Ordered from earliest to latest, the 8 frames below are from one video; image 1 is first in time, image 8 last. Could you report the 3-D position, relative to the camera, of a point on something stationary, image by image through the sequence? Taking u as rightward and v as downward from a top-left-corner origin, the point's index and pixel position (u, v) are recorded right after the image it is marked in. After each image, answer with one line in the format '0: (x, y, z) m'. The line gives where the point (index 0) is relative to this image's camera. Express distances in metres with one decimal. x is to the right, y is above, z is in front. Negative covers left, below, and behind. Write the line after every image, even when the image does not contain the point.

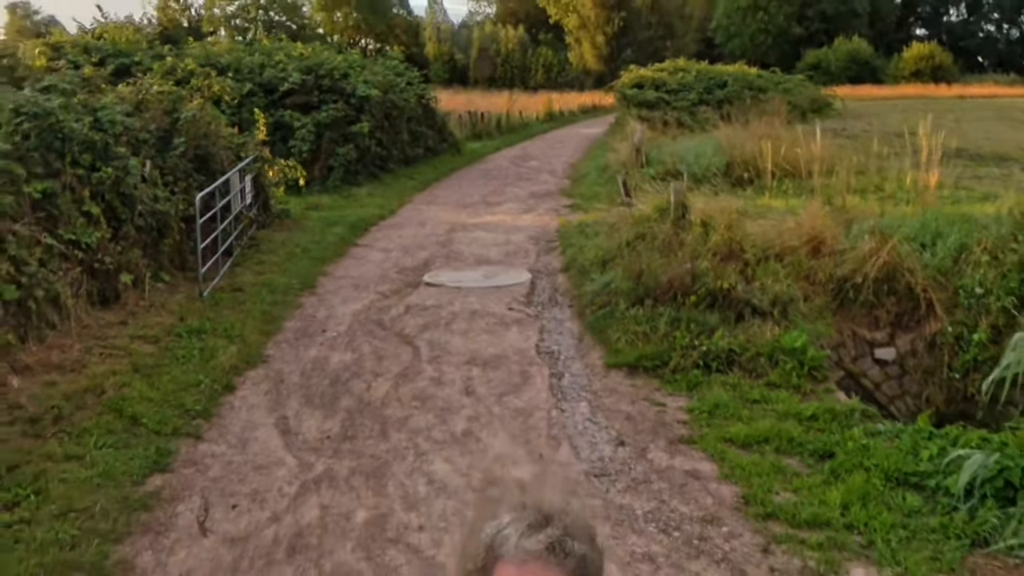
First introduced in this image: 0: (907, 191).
0: (+4.0, +1.0, +11.1) m
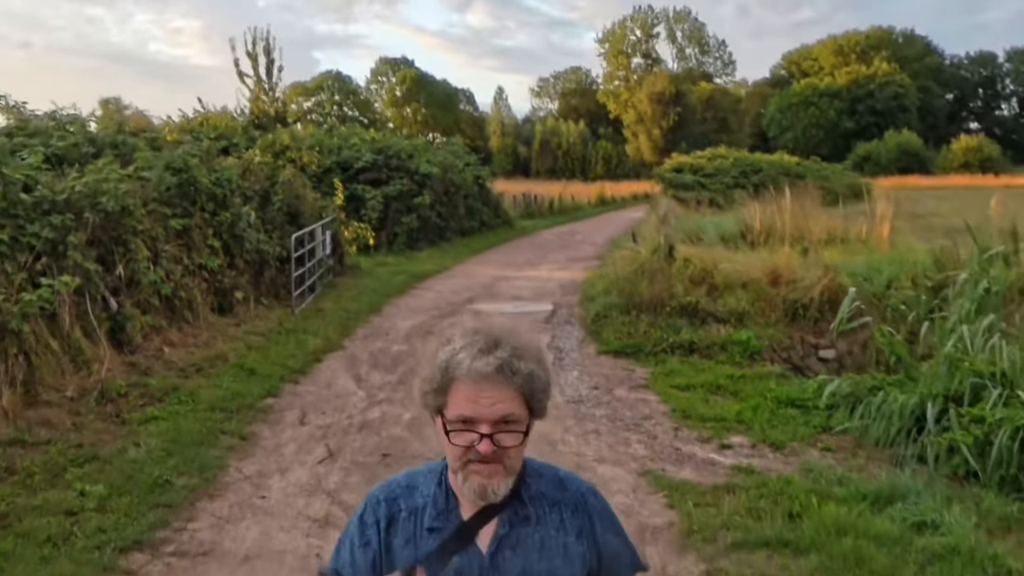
0: (+4.4, +0.6, +13.4) m
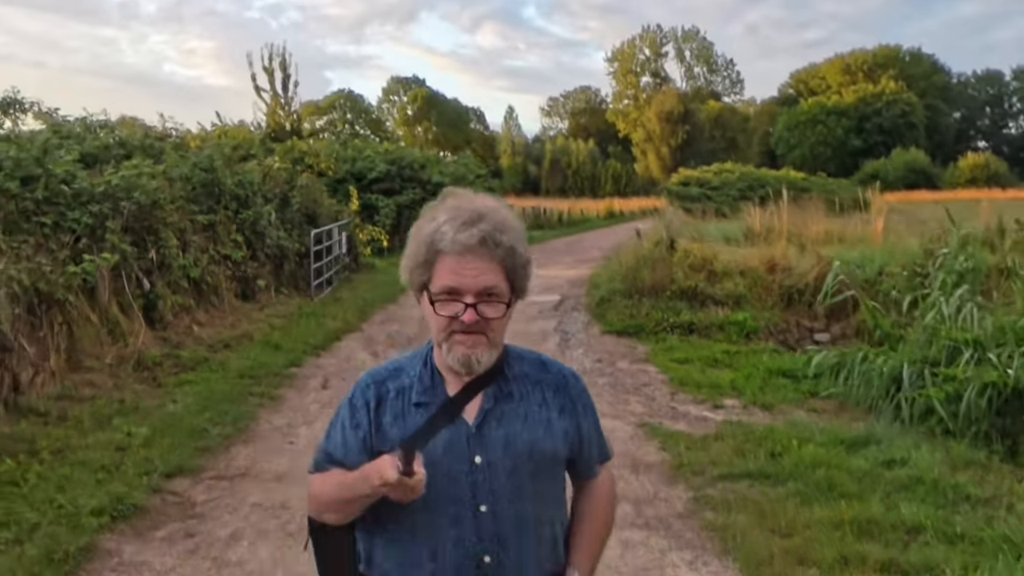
0: (+4.5, +0.7, +13.9) m
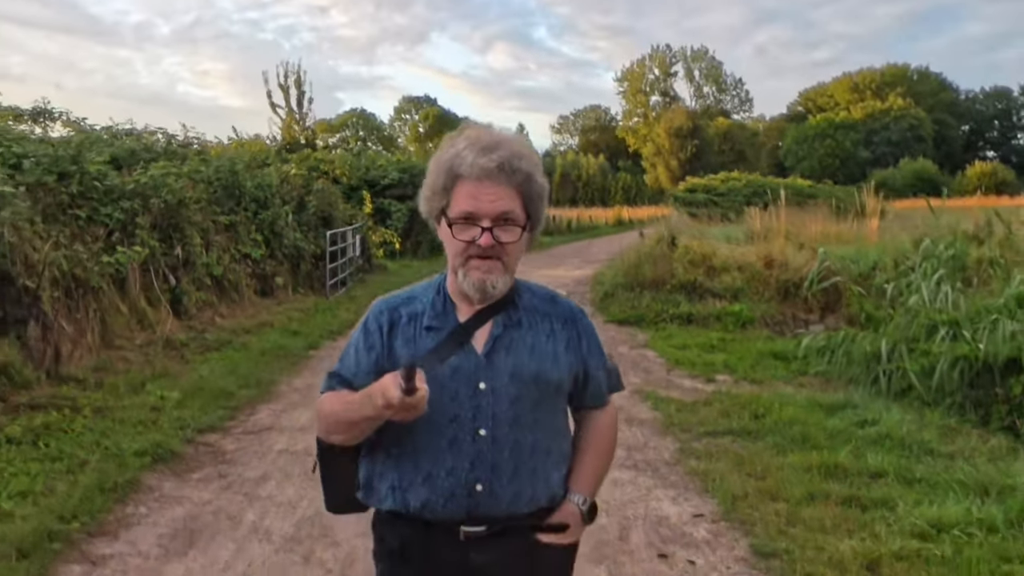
0: (+4.6, +0.7, +14.4) m
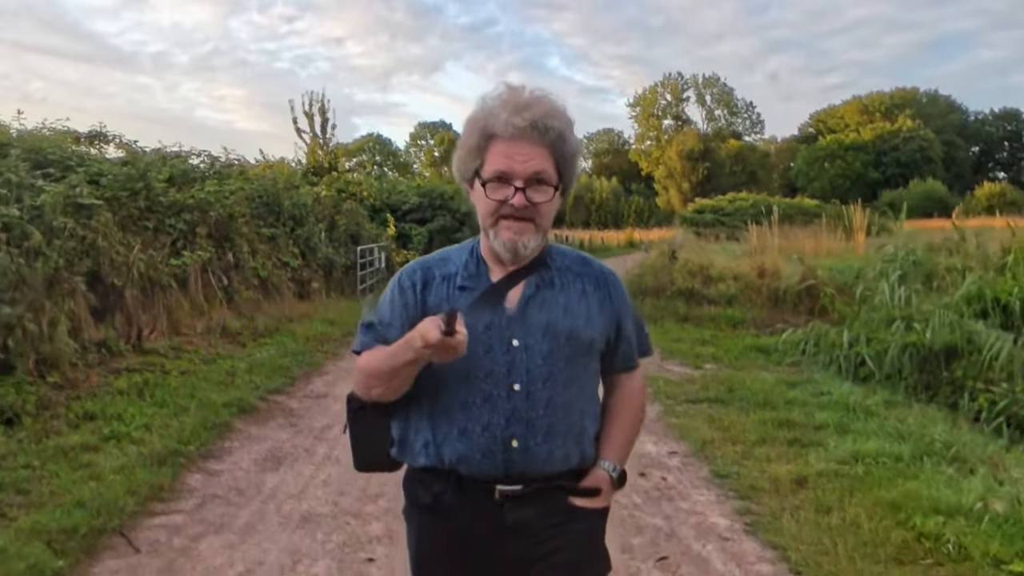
0: (+4.8, +0.6, +15.5) m
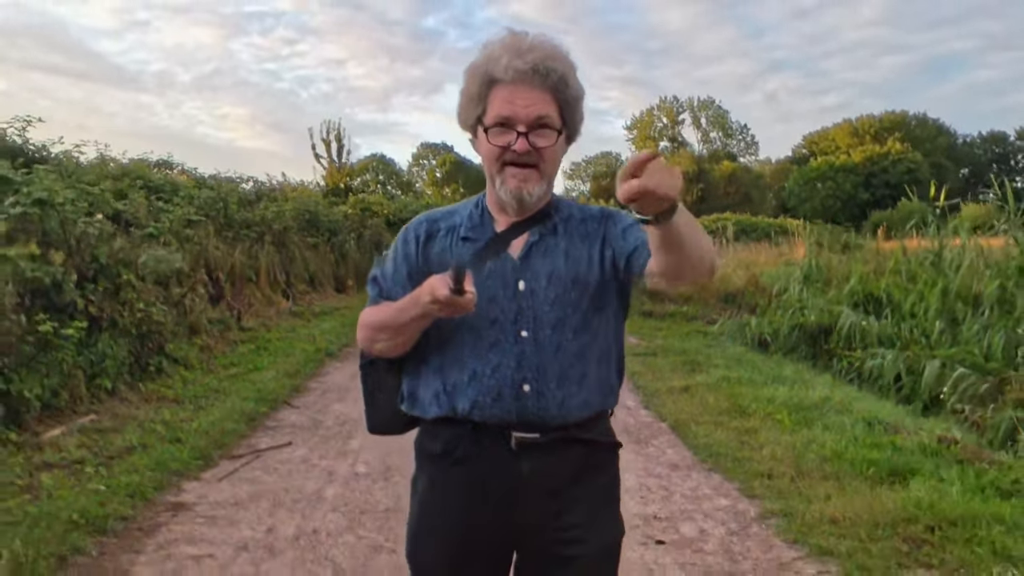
0: (+4.8, +0.5, +18.6) m
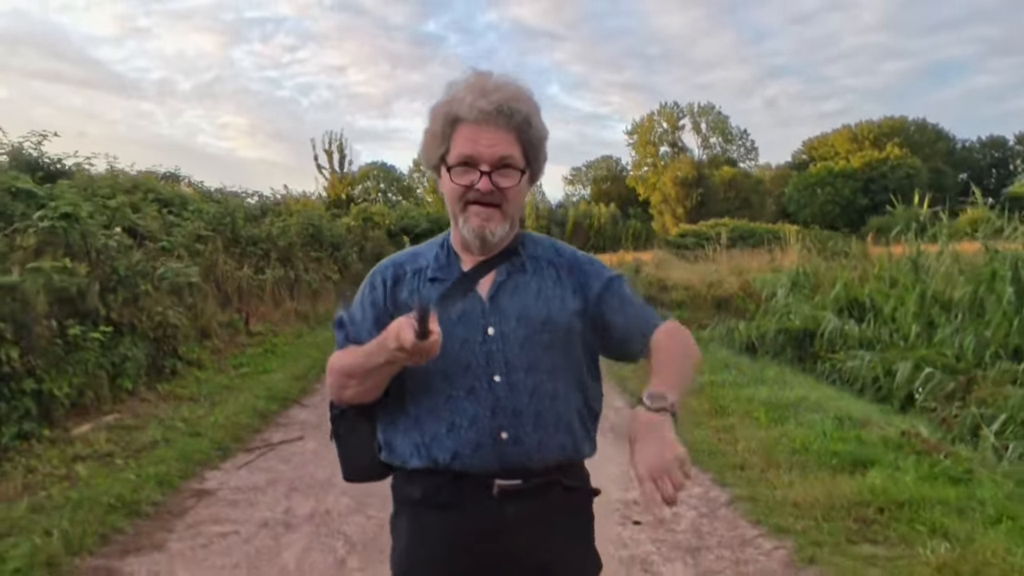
0: (+4.8, +0.4, +19.1) m
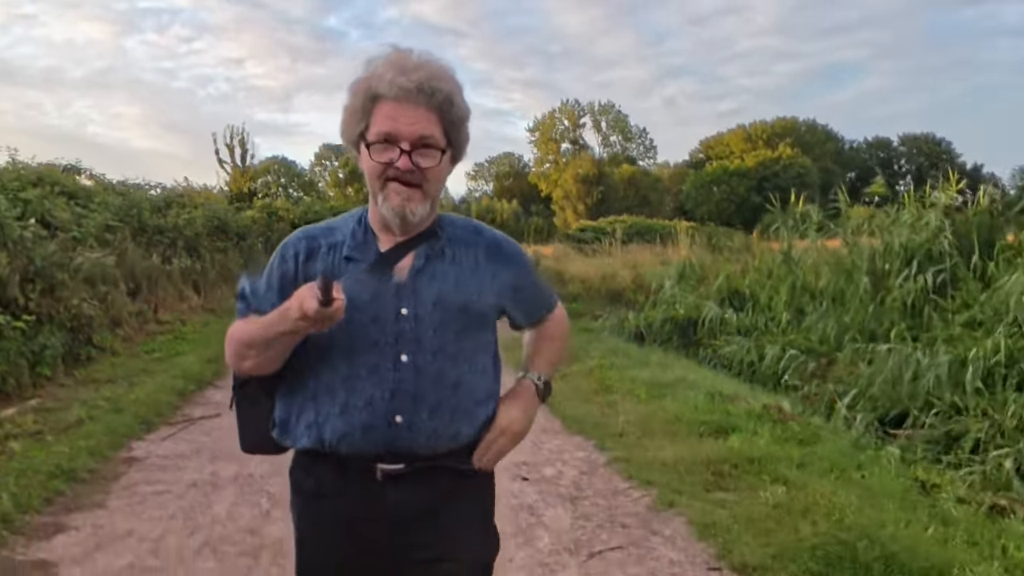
0: (+3.0, +0.5, +20.1) m
